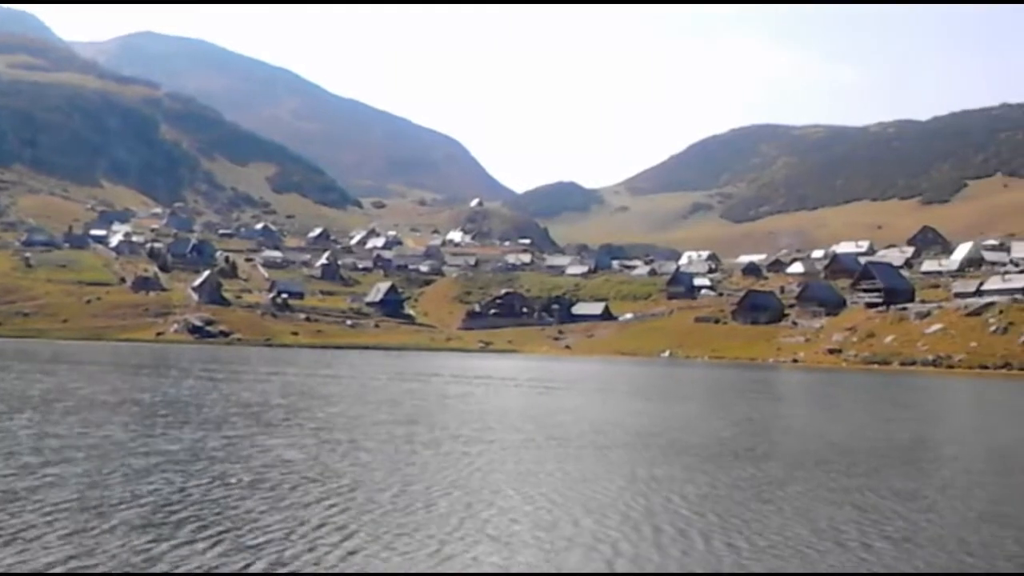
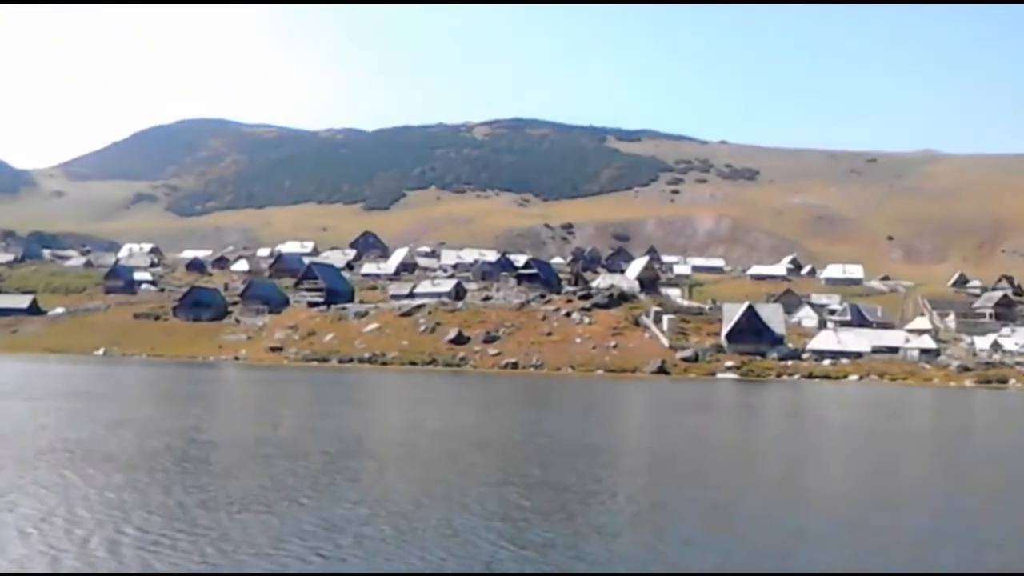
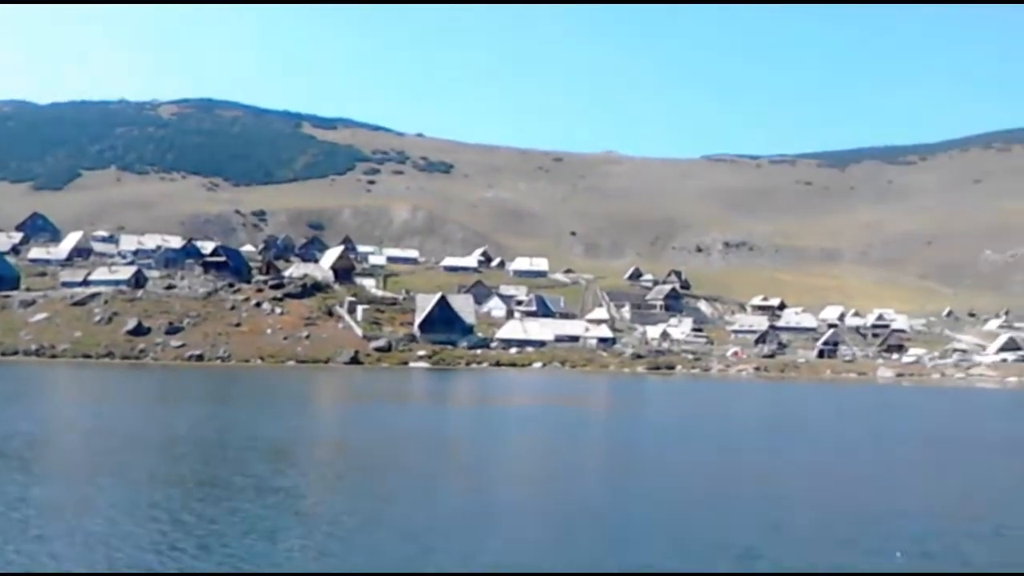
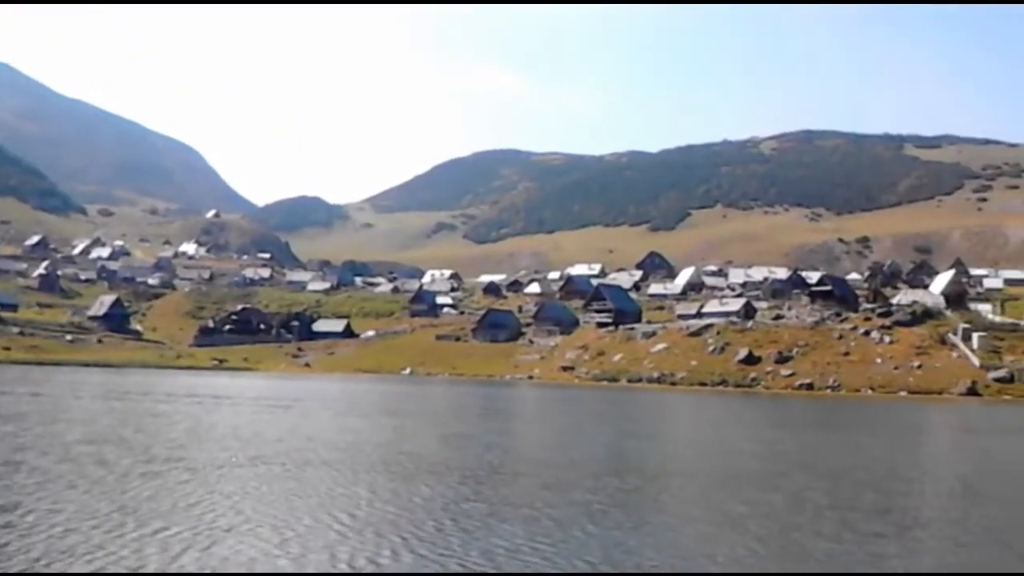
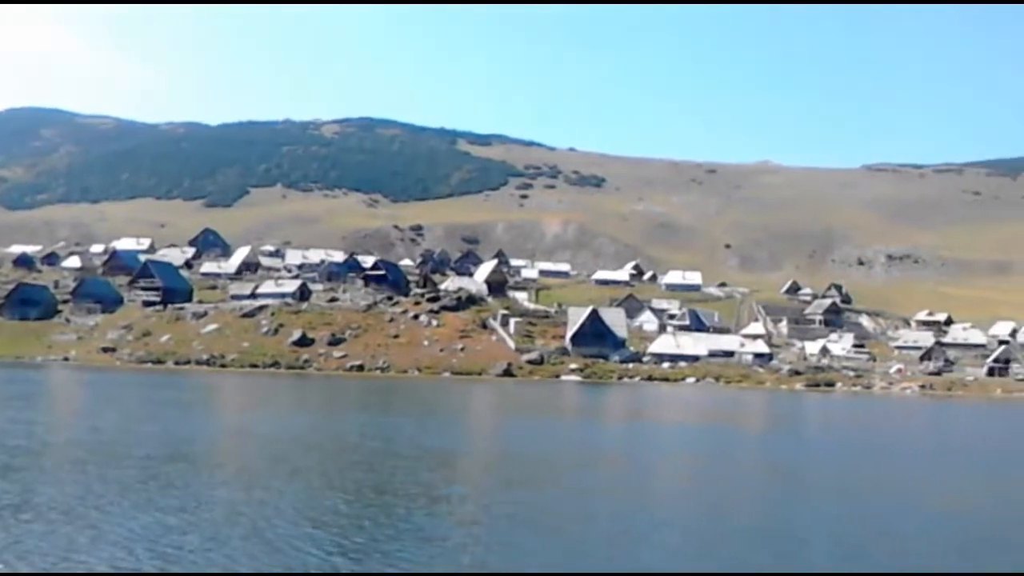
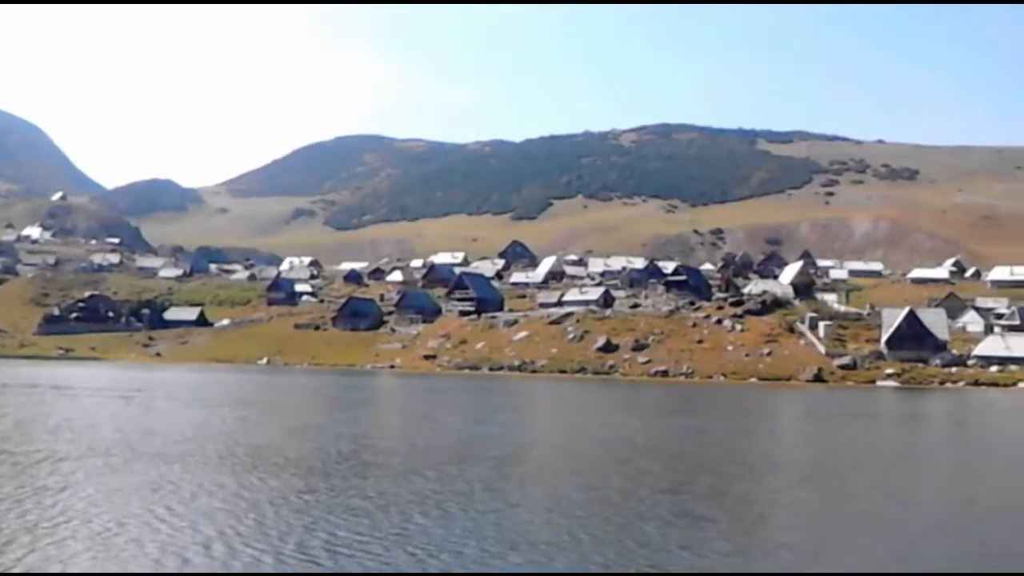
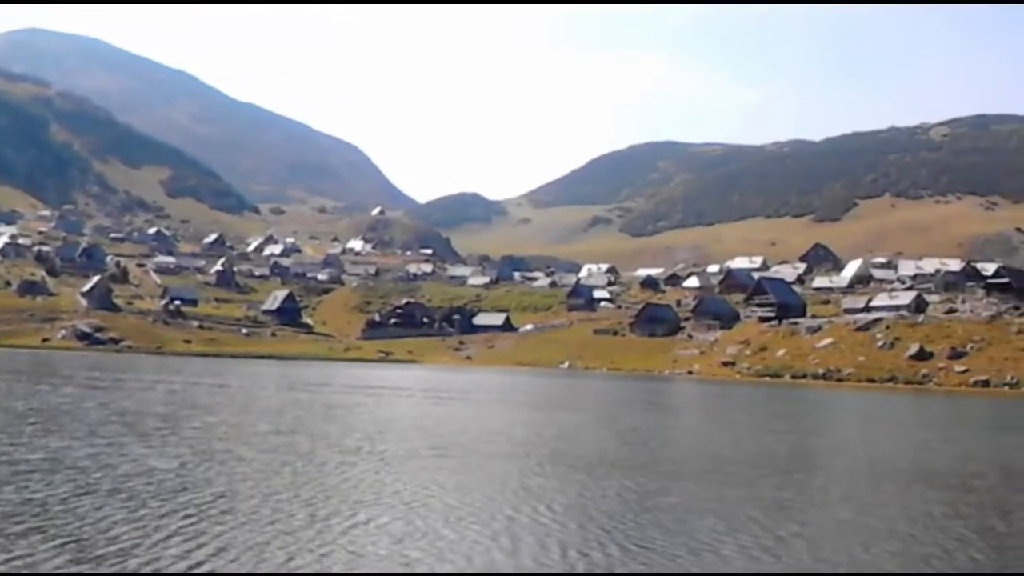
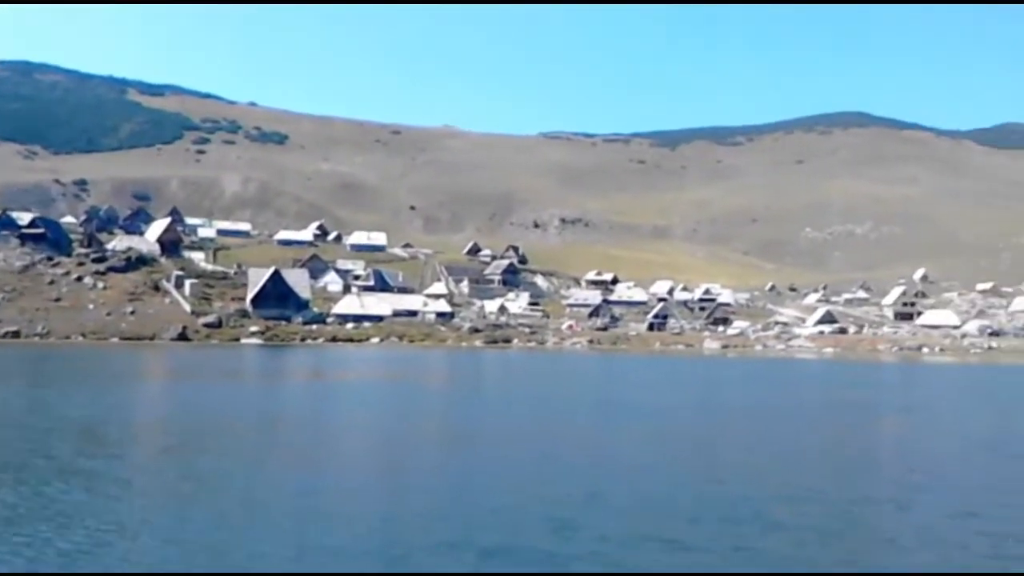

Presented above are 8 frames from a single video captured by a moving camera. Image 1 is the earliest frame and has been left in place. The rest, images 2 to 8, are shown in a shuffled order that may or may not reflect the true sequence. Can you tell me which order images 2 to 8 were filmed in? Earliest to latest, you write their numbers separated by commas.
7, 4, 6, 2, 5, 3, 8
